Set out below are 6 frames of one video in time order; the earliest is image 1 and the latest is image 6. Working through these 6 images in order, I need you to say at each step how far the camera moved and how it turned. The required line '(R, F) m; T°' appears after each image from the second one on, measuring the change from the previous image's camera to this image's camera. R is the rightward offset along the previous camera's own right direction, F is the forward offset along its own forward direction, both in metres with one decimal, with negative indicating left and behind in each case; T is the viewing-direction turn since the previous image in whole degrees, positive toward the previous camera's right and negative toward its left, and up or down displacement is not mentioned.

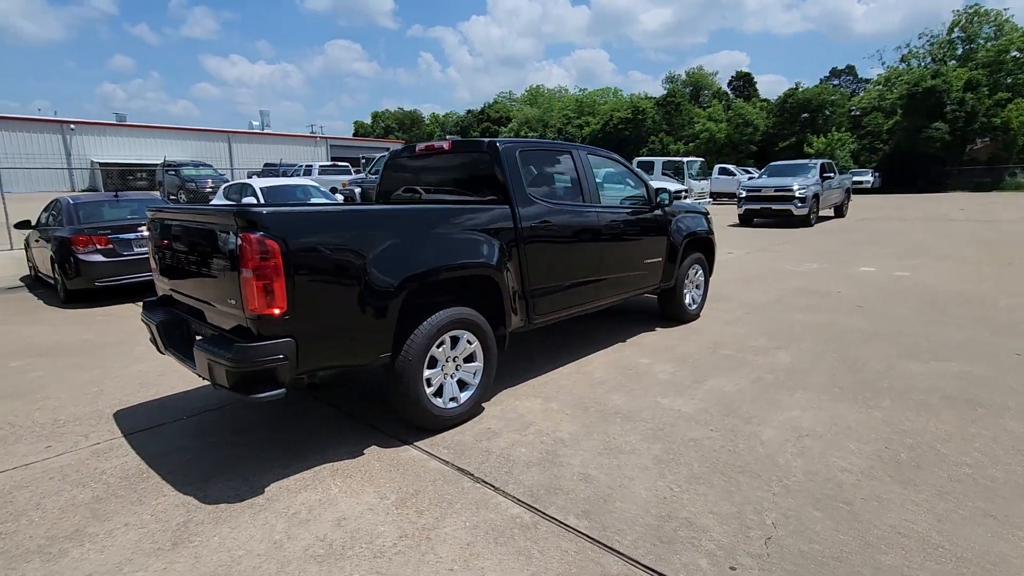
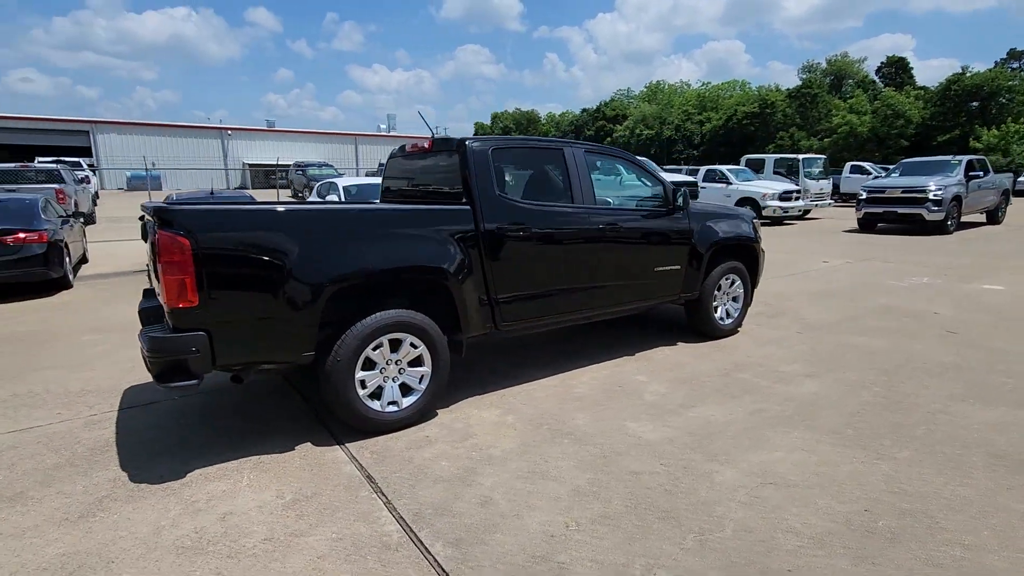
(+1.2, +0.4) m; -12°
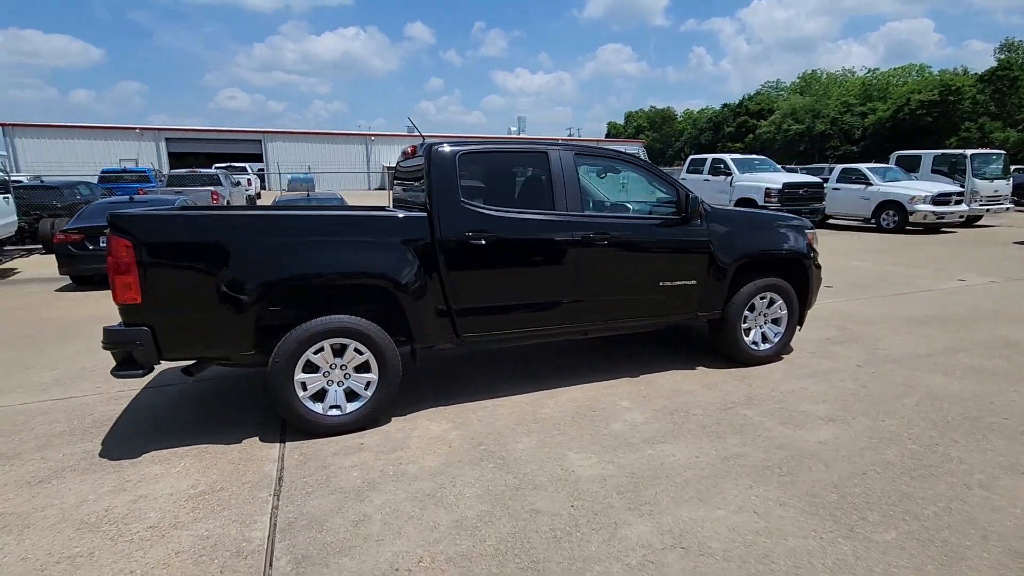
(+1.4, +0.4) m; -14°
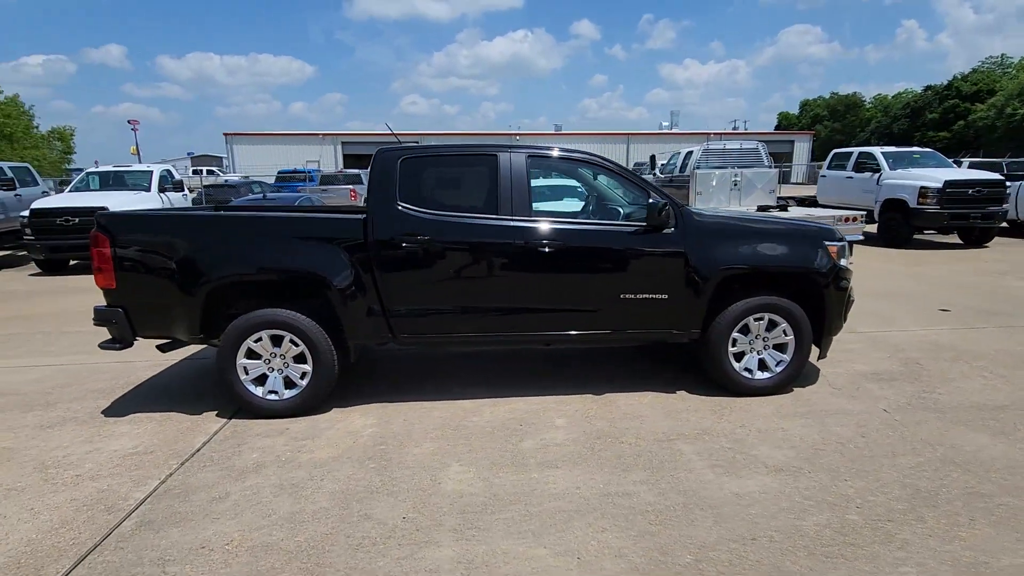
(+1.8, +0.3) m; -16°
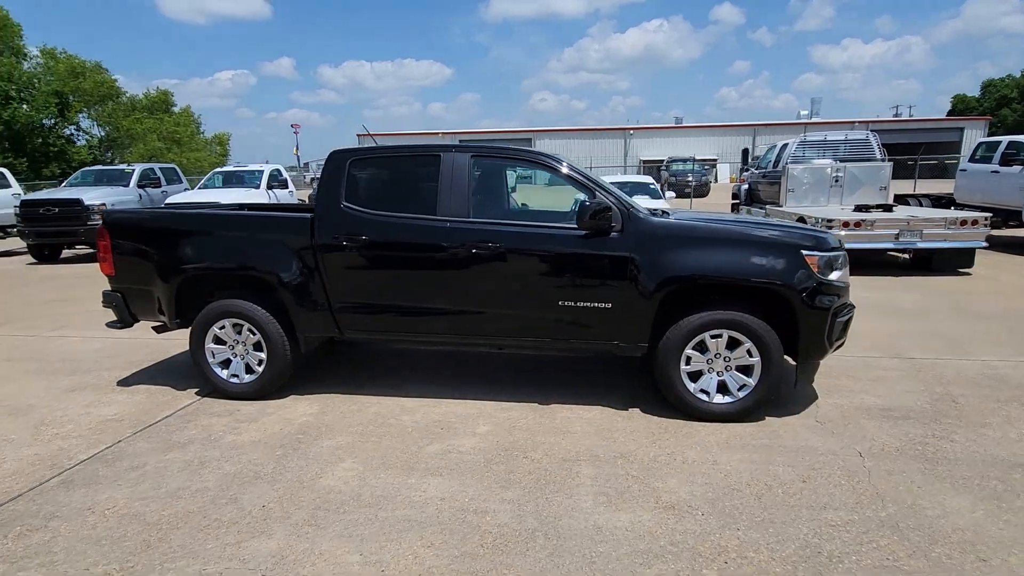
(+1.5, +0.3) m; -13°
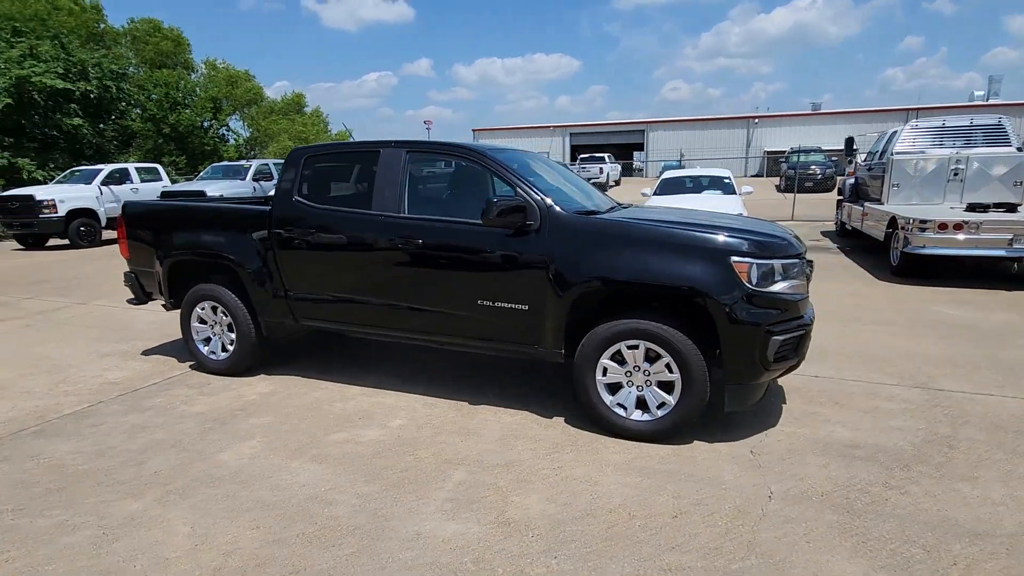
(+1.6, +0.3) m; -13°
